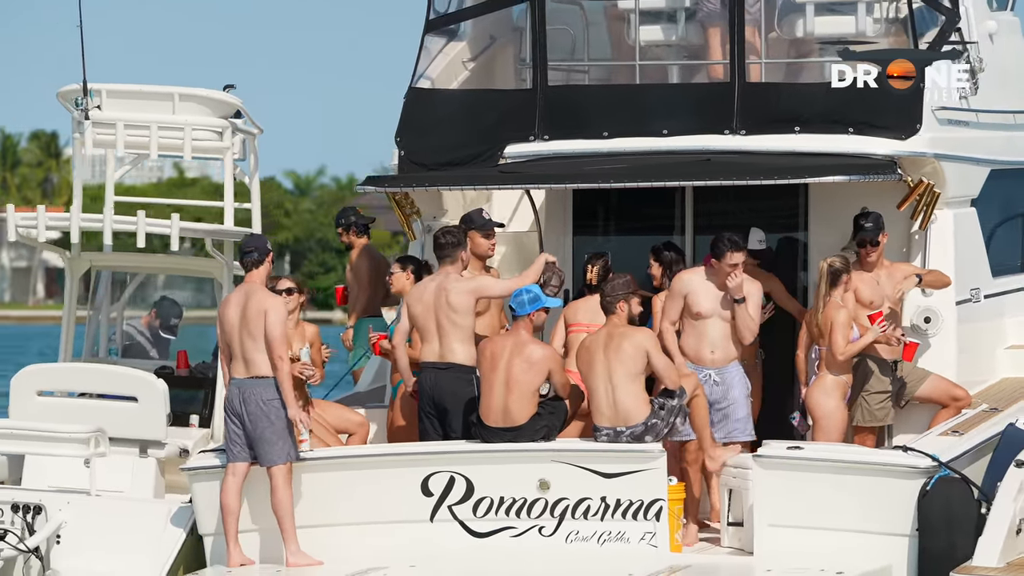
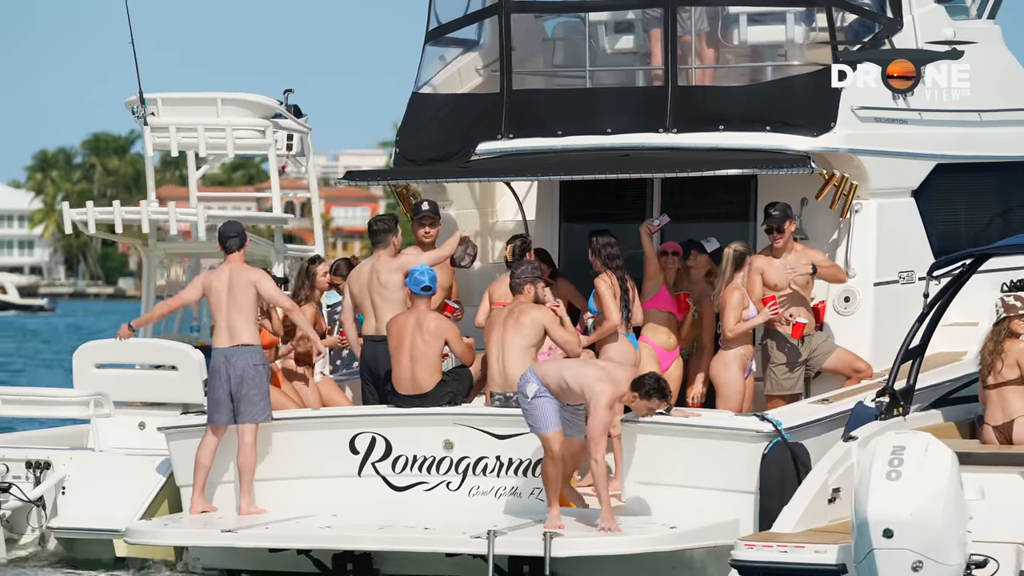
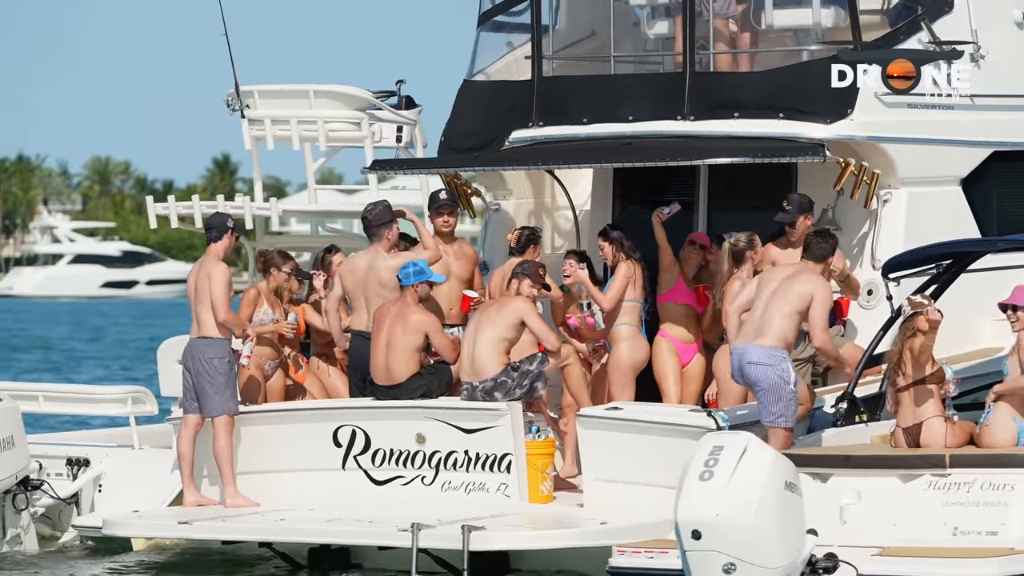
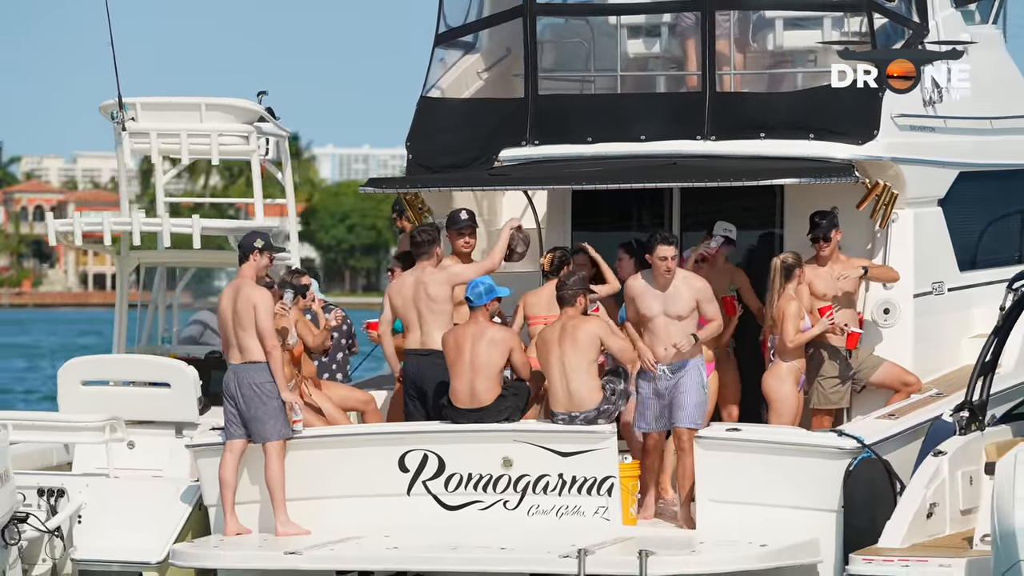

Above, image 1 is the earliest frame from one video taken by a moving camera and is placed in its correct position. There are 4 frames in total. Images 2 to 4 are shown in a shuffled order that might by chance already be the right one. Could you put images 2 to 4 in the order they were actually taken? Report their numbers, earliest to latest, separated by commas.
4, 2, 3
